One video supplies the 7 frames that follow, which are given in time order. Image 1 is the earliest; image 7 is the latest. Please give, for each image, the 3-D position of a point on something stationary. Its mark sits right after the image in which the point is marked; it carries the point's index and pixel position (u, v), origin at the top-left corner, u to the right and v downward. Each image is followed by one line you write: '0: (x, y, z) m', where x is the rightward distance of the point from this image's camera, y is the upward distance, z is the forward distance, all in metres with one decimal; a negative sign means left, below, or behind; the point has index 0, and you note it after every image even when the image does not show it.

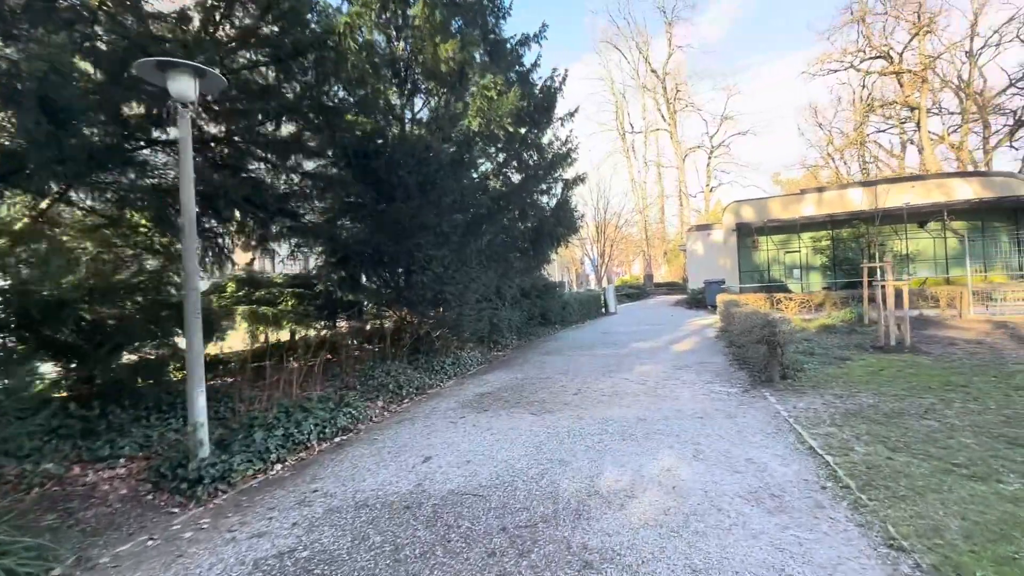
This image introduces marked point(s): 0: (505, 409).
0: (-0.1, -1.8, +7.0) m
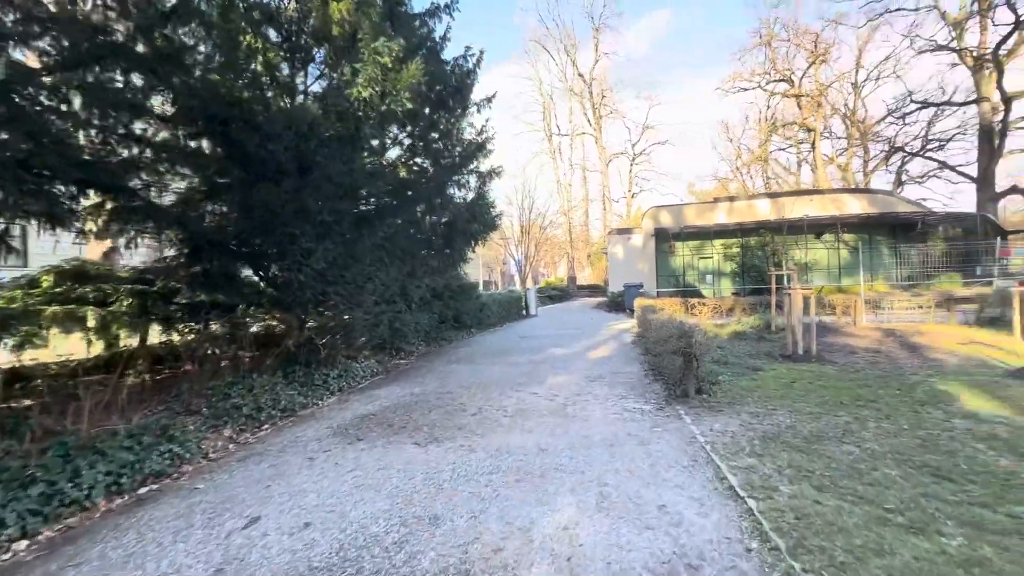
0: (-1.6, -1.8, +5.7) m
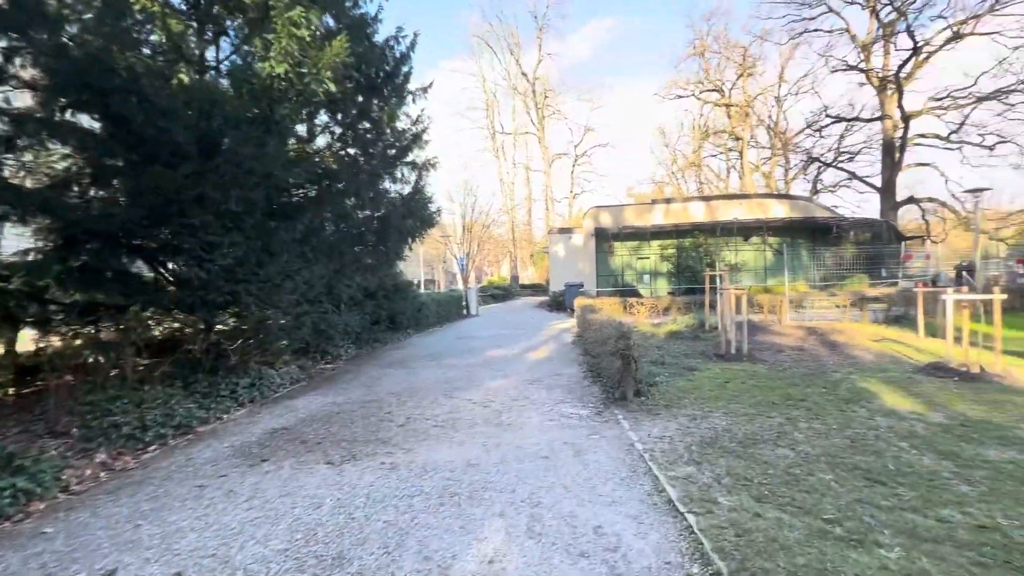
0: (-2.3, -1.8, +5.1) m
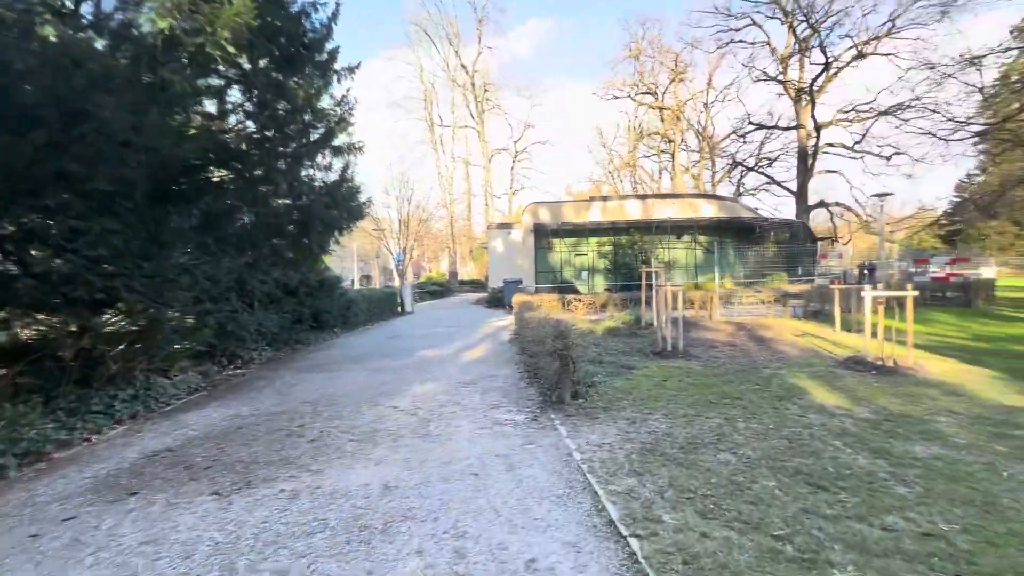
0: (-3.0, -1.8, +4.2) m
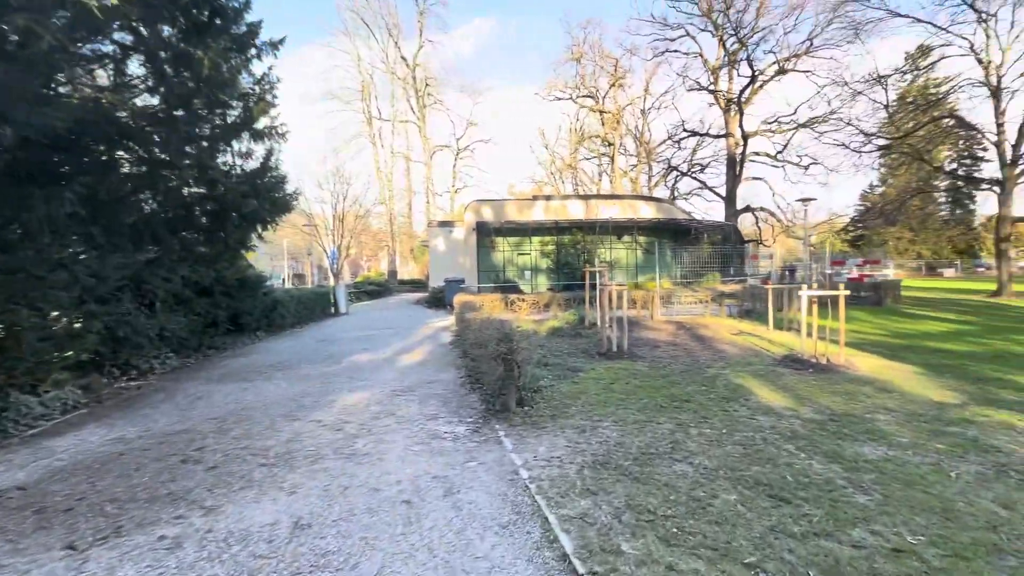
0: (-3.5, -1.8, +3.3) m
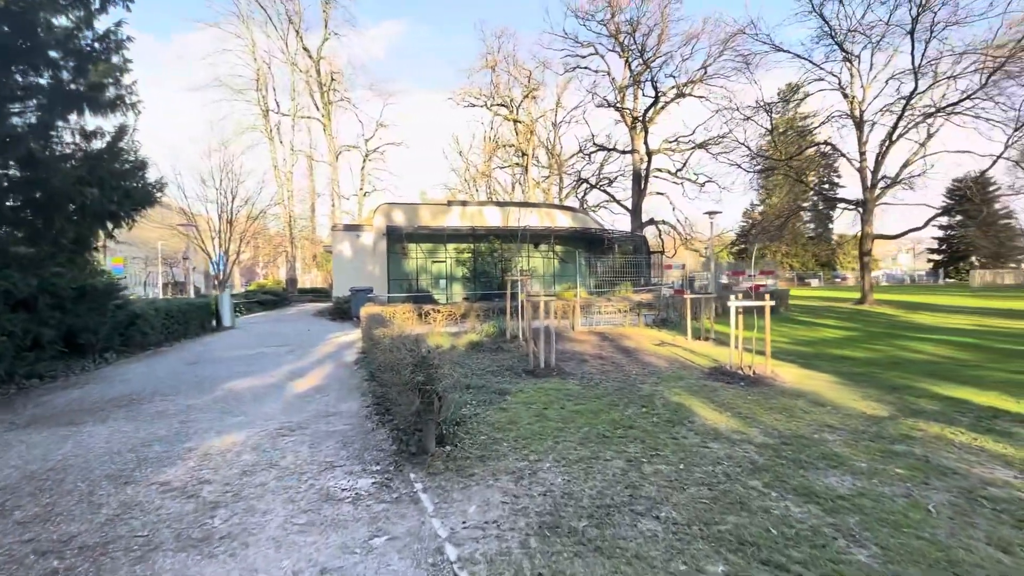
0: (-3.8, -1.8, +1.6) m
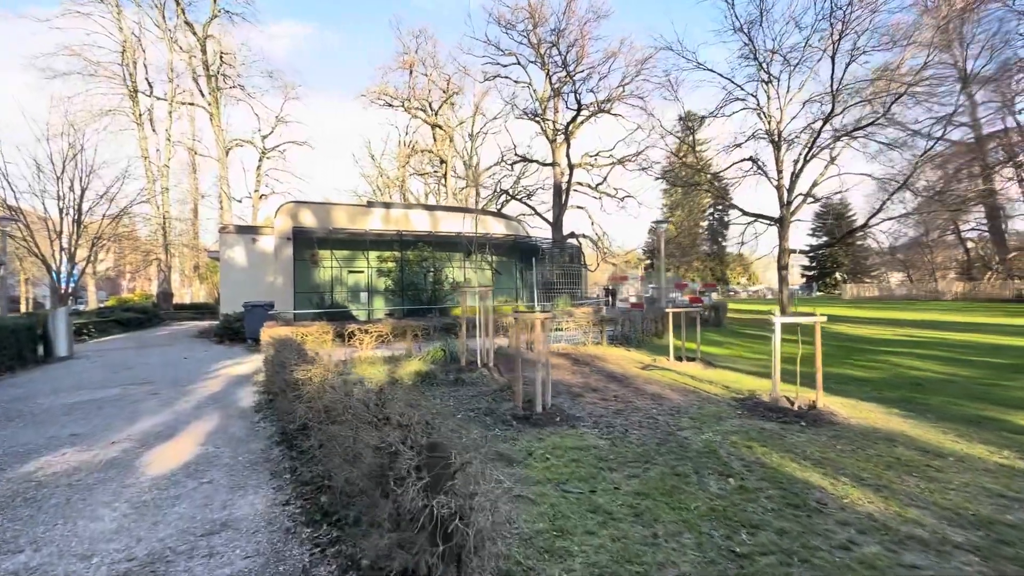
0: (-2.6, -1.8, -1.4) m
